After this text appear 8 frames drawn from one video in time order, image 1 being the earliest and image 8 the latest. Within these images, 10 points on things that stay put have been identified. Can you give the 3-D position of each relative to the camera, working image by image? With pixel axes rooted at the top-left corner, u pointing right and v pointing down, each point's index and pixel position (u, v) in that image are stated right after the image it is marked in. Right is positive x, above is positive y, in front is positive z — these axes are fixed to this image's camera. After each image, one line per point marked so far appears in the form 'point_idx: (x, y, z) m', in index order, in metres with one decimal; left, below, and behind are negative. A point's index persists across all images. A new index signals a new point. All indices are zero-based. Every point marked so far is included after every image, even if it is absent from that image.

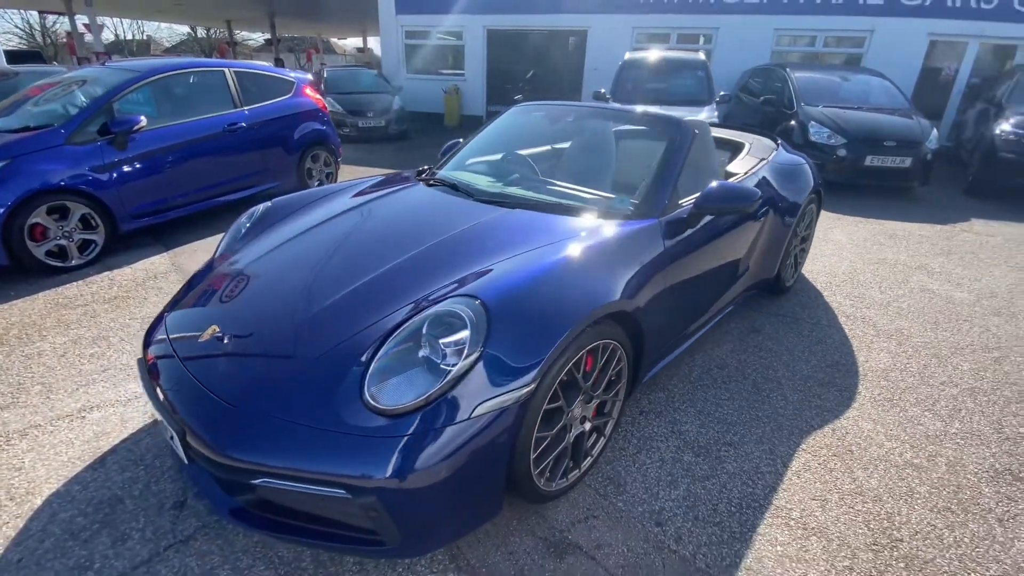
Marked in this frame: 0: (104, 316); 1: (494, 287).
0: (-2.8, -0.2, +3.3) m
1: (0.0, 0.0, +1.7) m
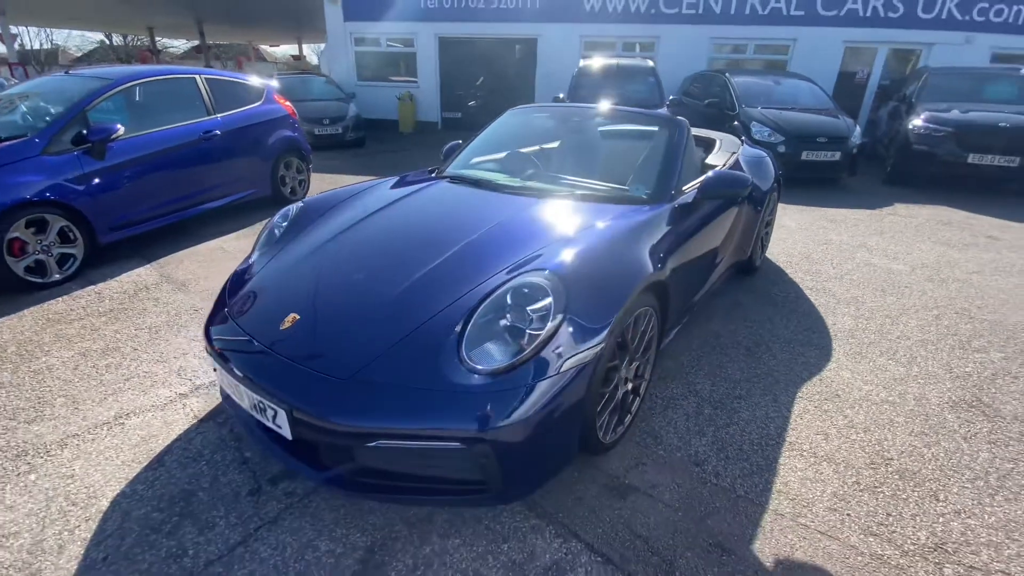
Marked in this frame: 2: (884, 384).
0: (-2.7, -0.3, +3.2) m
1: (+0.2, +0.1, +1.9) m
2: (+2.2, -0.6, +2.7) m
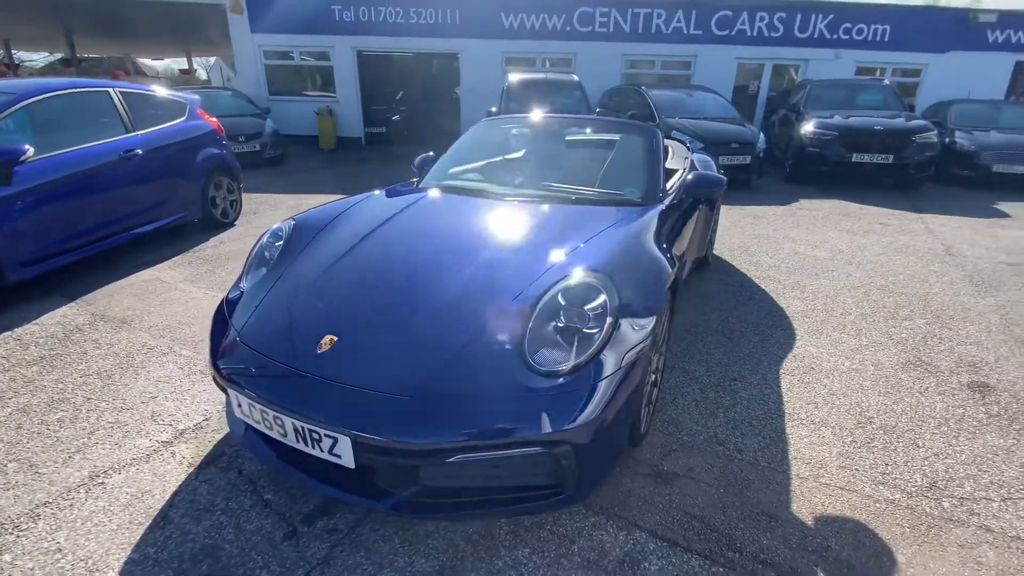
0: (-2.7, -0.5, +2.7) m
1: (+0.4, +0.1, +2.0) m
2: (+2.2, -0.4, +3.1) m
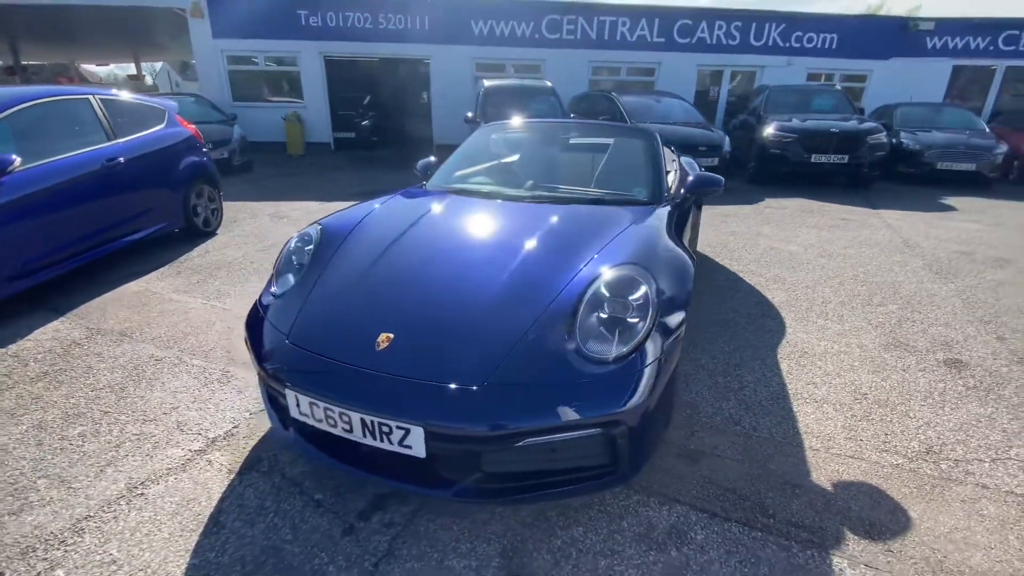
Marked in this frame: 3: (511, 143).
0: (-2.6, -0.6, +2.6) m
1: (+0.5, +0.1, +2.1) m
2: (+2.3, -0.4, +3.4) m
3: (0.0, +1.1, +3.6) m
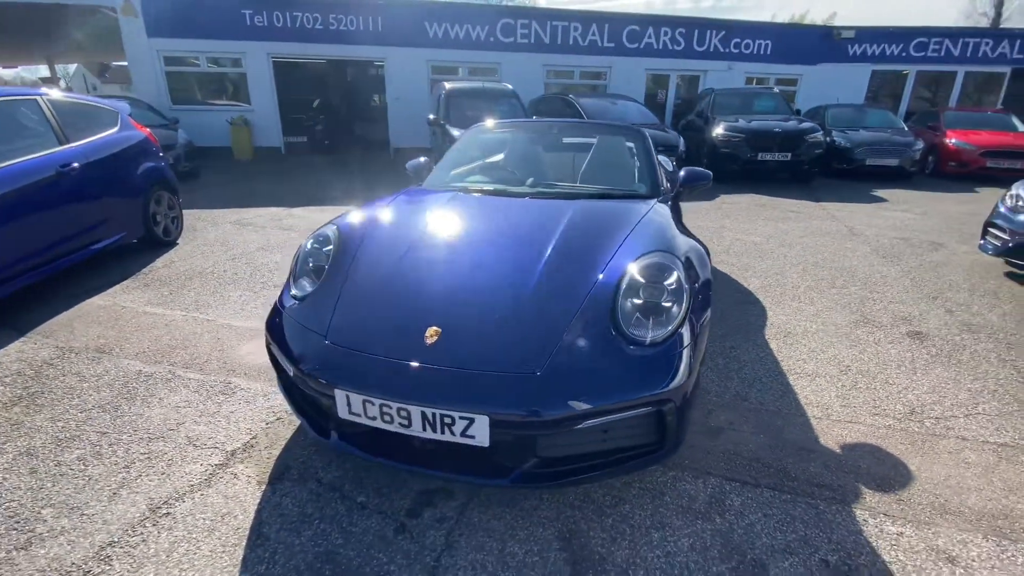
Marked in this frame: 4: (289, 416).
0: (-2.4, -0.7, +2.4) m
1: (+0.7, +0.2, +2.2) m
2: (+2.3, -0.2, +3.7) m
3: (-0.1, +1.1, +3.7) m
4: (-1.2, -0.7, +2.5) m
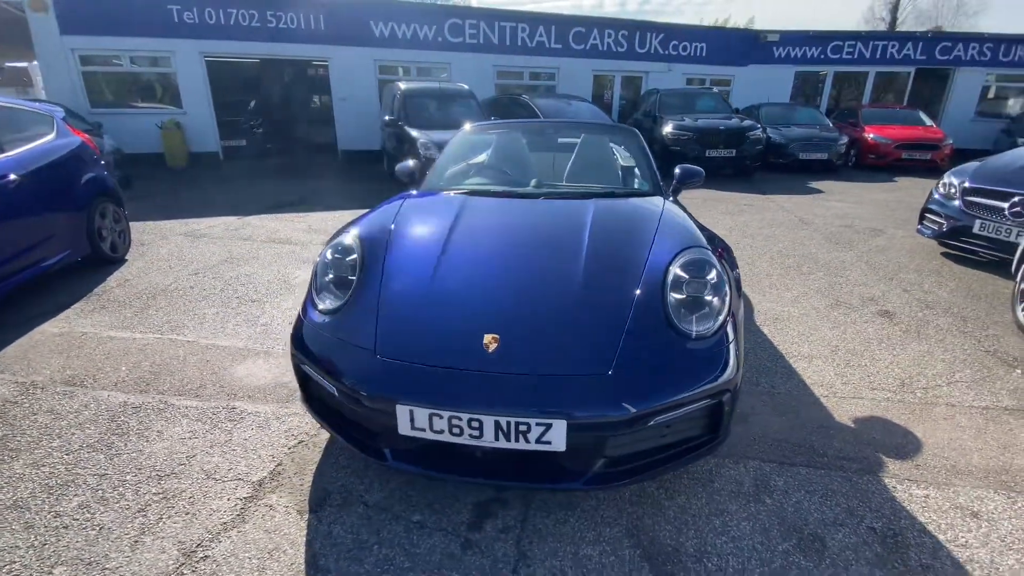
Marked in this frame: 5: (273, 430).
0: (-2.3, -0.8, +2.1) m
1: (+0.8, +0.2, +2.3) m
2: (+2.3, -0.1, +3.9) m
3: (-0.1, +1.1, +3.6) m
4: (-1.0, -0.7, +2.3) m
5: (-1.2, -0.7, +2.4) m
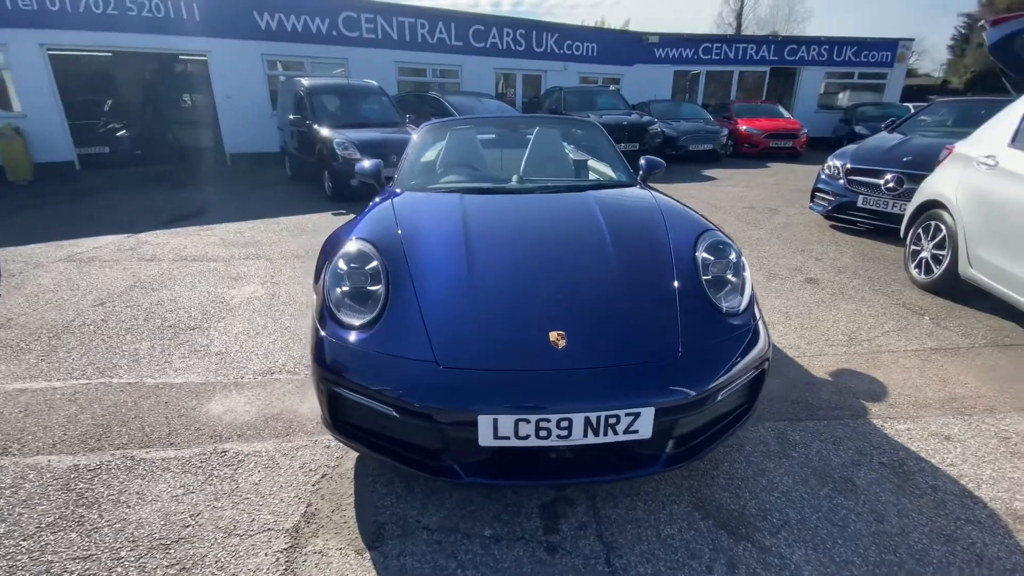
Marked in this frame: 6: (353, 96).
0: (-2.0, -1.0, +1.6) m
1: (+0.9, +0.3, +2.4) m
2: (+2.0, +0.1, +4.3) m
3: (-0.4, +1.1, +3.5) m
4: (-0.8, -0.8, +2.1) m
5: (-1.0, -0.8, +2.1) m
6: (-3.0, +3.6, +8.9) m
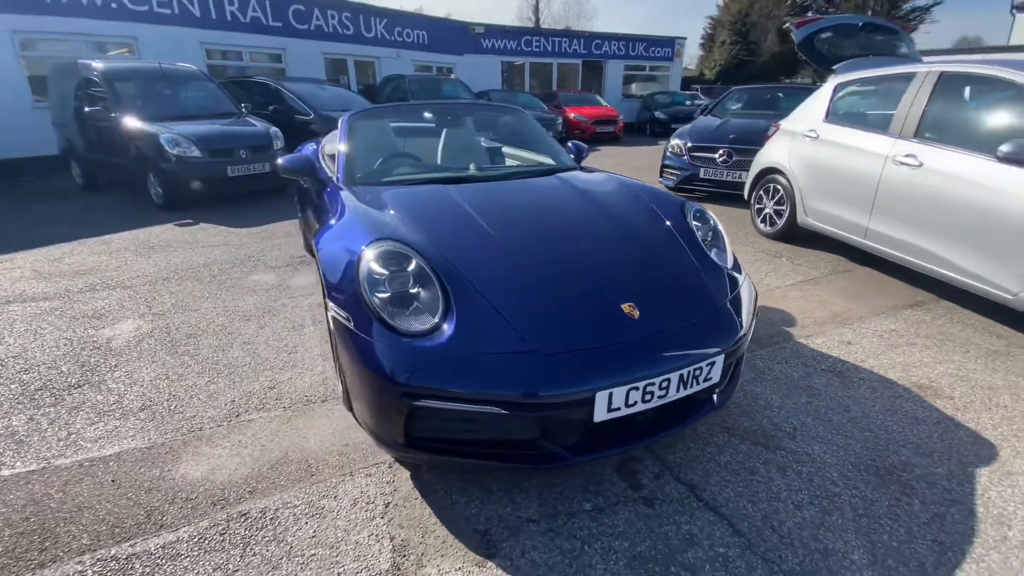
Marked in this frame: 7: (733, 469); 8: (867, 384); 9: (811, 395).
0: (-1.4, -1.2, +1.1) m
1: (+0.8, +0.5, +2.7) m
2: (+1.3, +0.4, +4.9) m
3: (-0.8, +1.1, +3.3) m
4: (-0.5, -0.8, +1.9) m
5: (-0.7, -0.9, +1.8) m
6: (-5.4, +3.2, +7.4) m
7: (+0.9, -0.8, +2.0) m
8: (+1.9, -0.5, +2.6) m
9: (+1.6, -0.6, +2.5) m
